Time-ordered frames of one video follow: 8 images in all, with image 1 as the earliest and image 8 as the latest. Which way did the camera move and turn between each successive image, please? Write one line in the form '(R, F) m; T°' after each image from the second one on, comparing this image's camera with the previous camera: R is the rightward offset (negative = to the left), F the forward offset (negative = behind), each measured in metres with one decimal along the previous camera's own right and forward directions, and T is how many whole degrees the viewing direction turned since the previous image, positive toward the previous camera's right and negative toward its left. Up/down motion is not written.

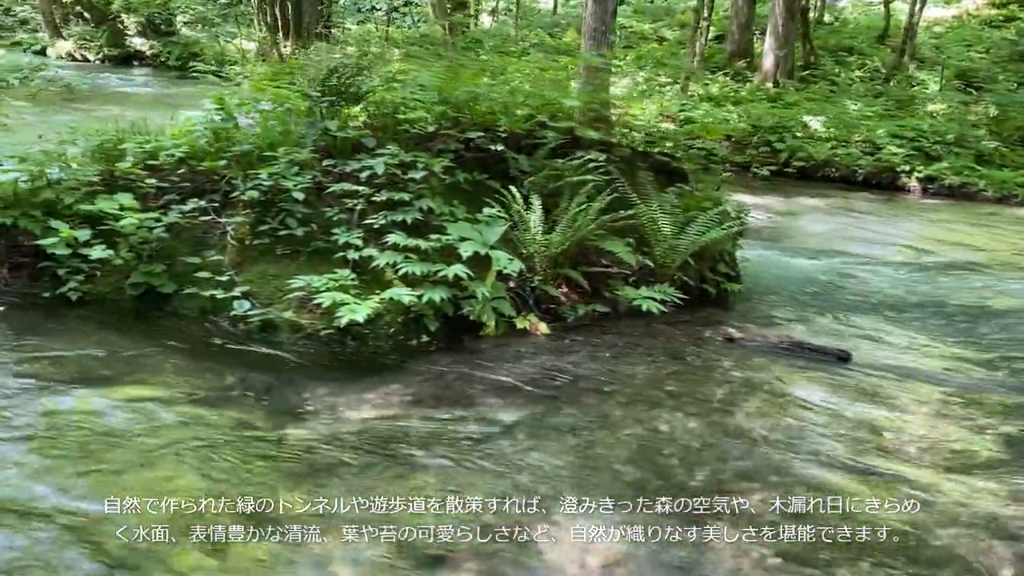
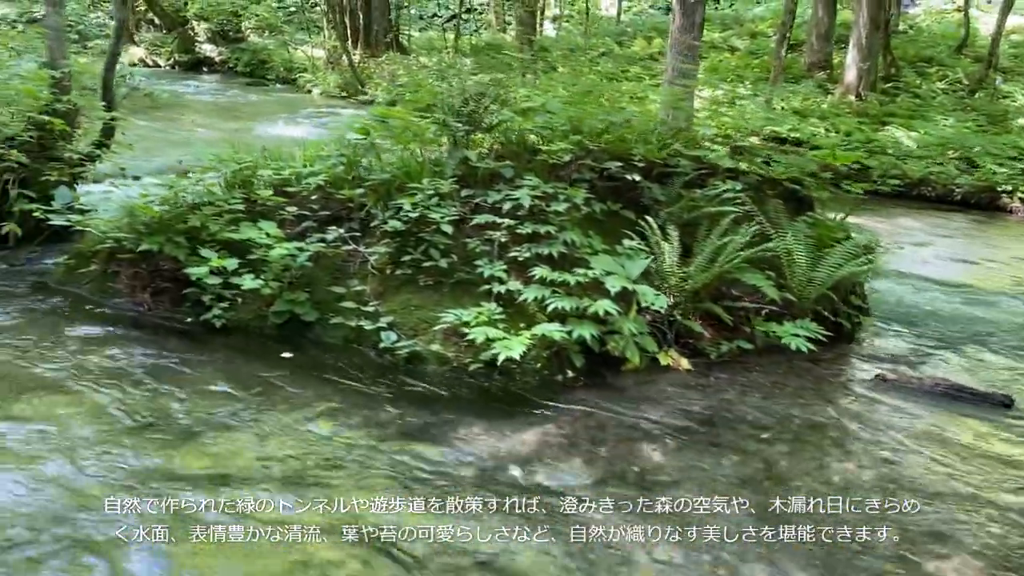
(-0.5, 0.0) m; -3°
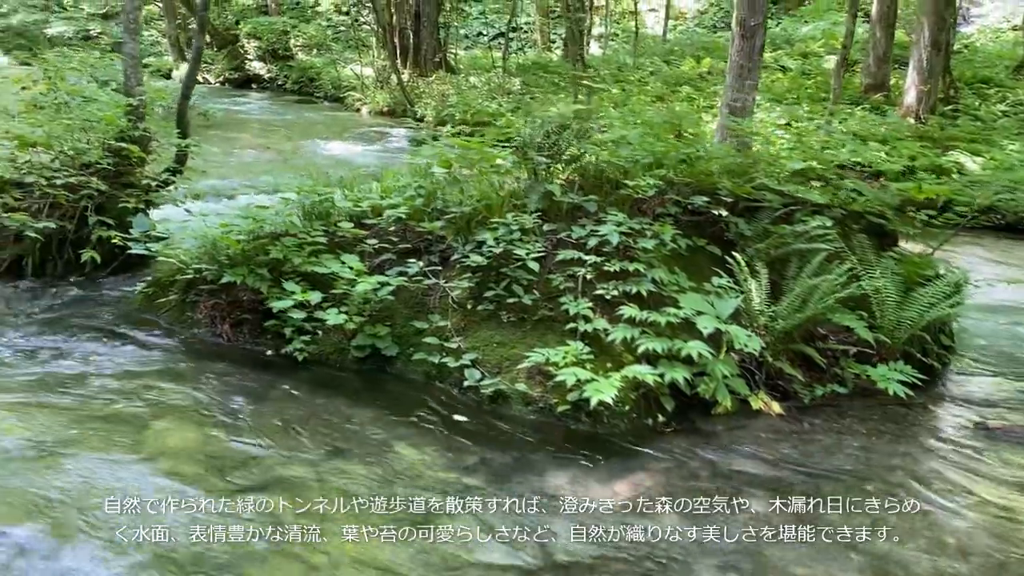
(-0.2, +0.1) m; -2°
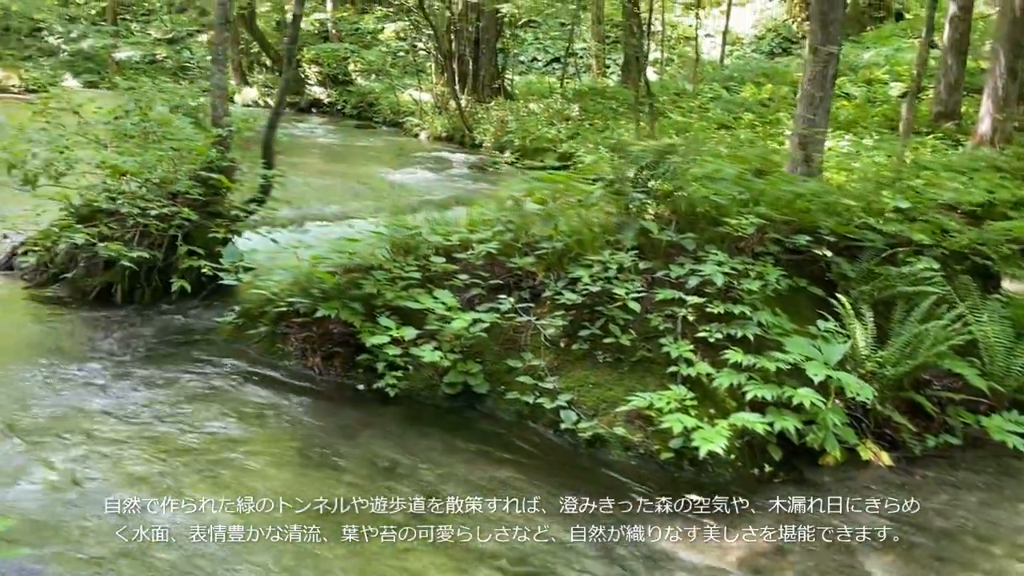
(-0.3, +0.1) m; -3°
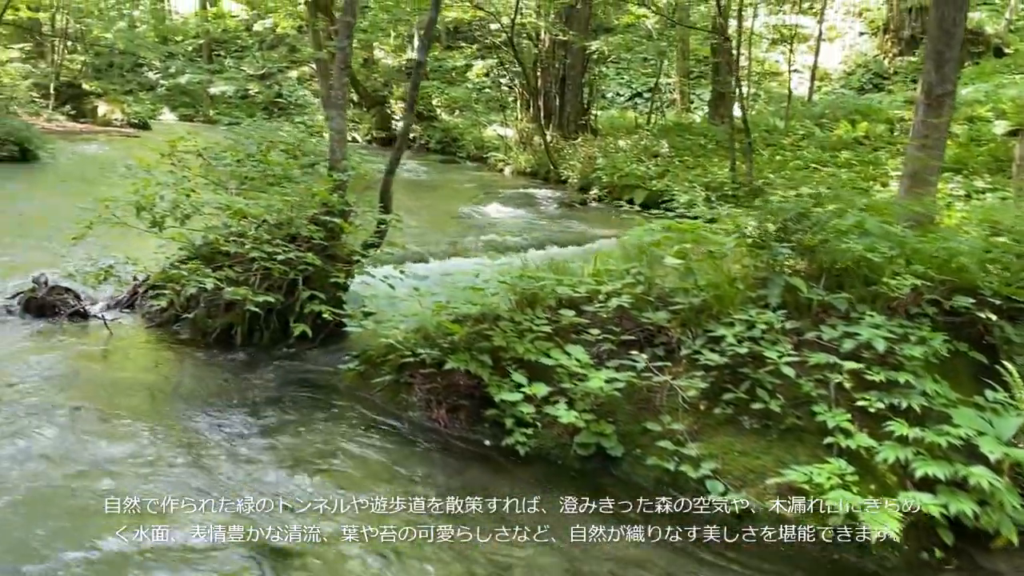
(-0.3, +0.1) m; -5°
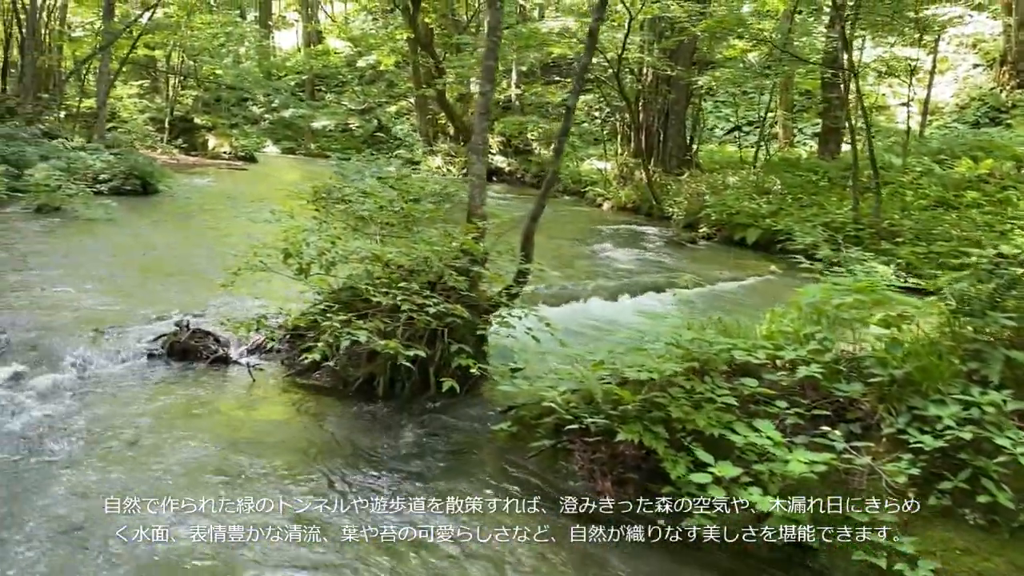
(-0.5, +0.3) m; -6°
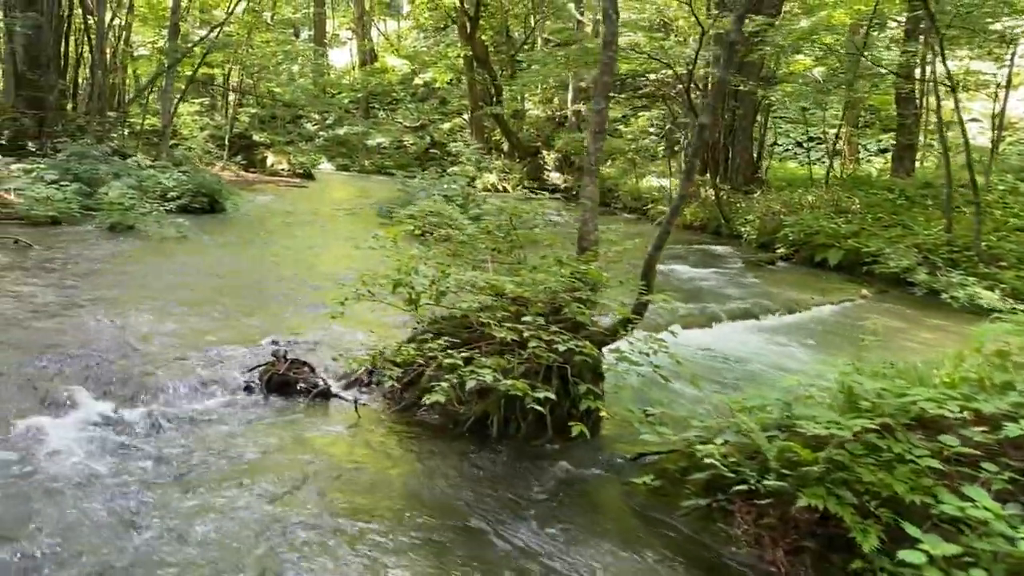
(-0.5, +0.4) m; -3°
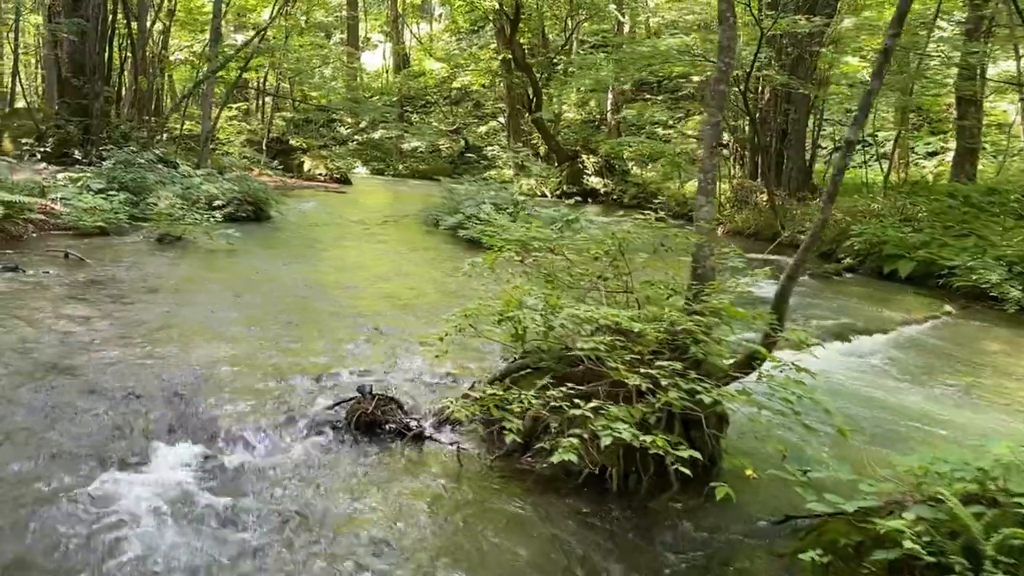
(-0.5, +0.6) m; -2°
